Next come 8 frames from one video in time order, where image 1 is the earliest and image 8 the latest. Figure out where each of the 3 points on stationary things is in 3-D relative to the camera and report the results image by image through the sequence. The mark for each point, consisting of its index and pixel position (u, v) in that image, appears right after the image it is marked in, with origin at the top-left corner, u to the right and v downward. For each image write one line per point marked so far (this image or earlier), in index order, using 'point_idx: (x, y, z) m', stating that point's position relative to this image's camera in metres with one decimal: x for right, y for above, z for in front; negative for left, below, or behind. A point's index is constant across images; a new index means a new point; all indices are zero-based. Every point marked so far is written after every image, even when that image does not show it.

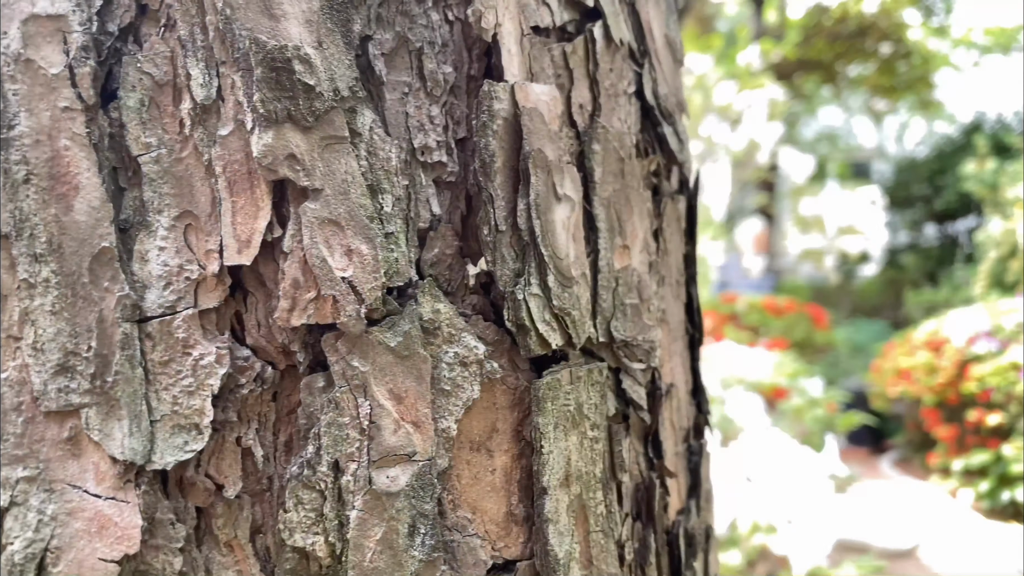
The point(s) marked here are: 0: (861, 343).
0: (+1.1, -0.2, +2.6) m
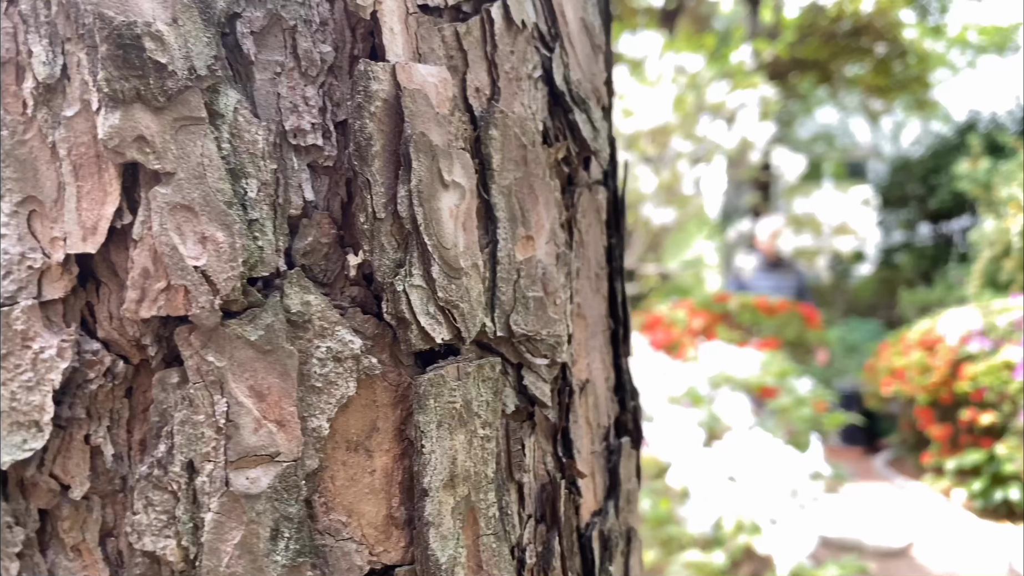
0: (+1.1, -0.2, +2.6) m
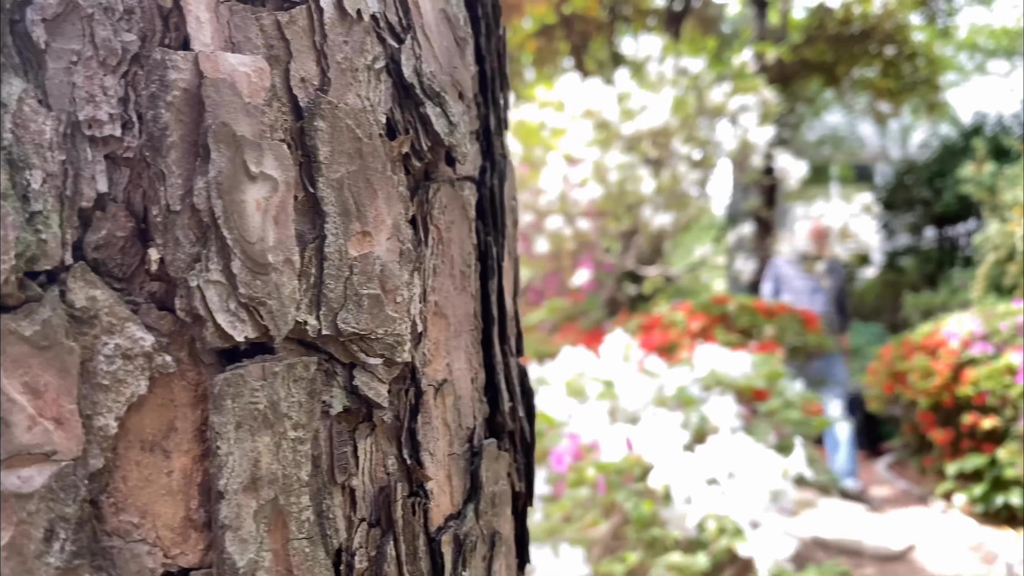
0: (+1.0, -0.2, +2.5) m
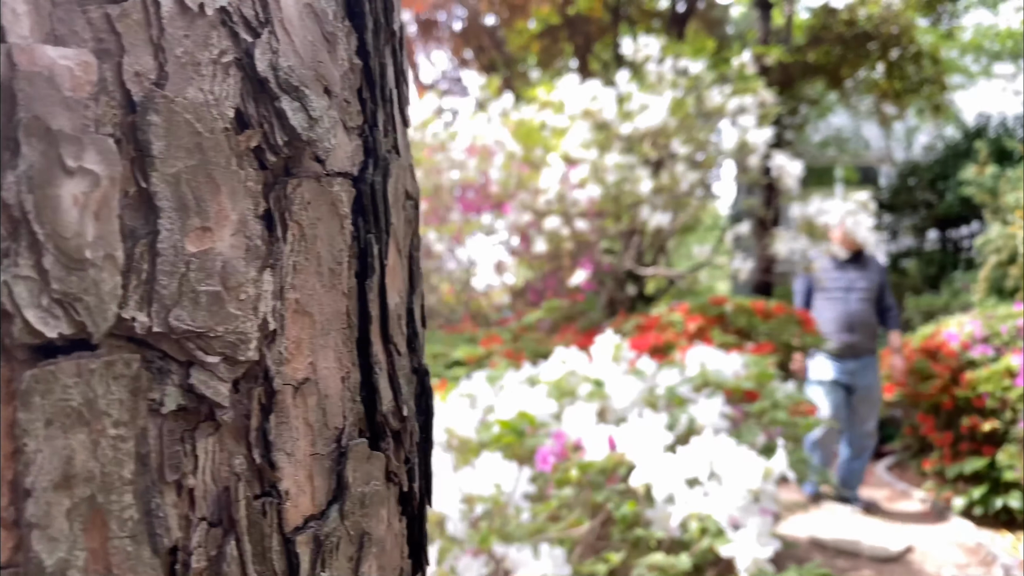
0: (+1.0, -0.2, +2.5) m
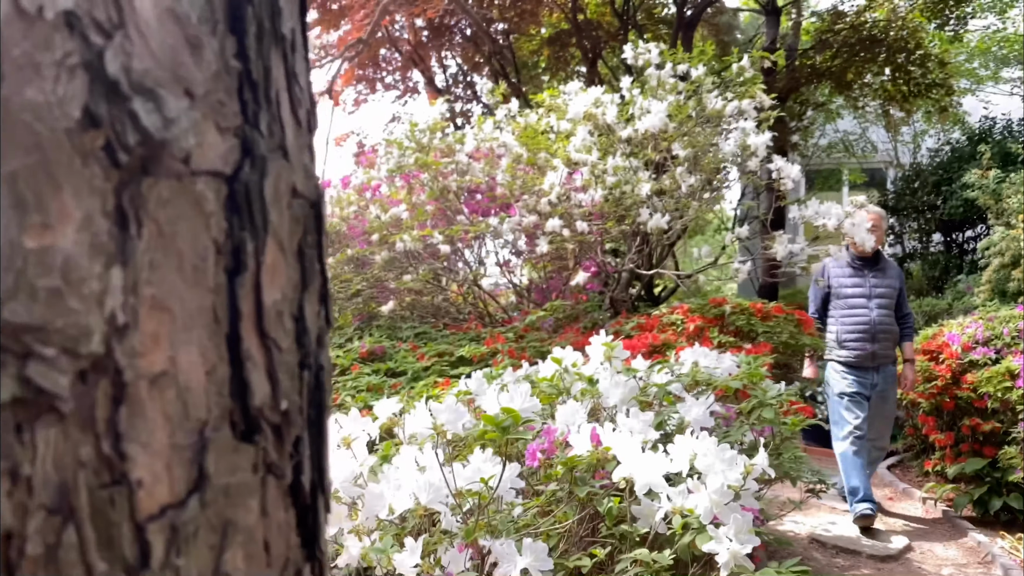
0: (+0.9, -0.2, +2.5) m
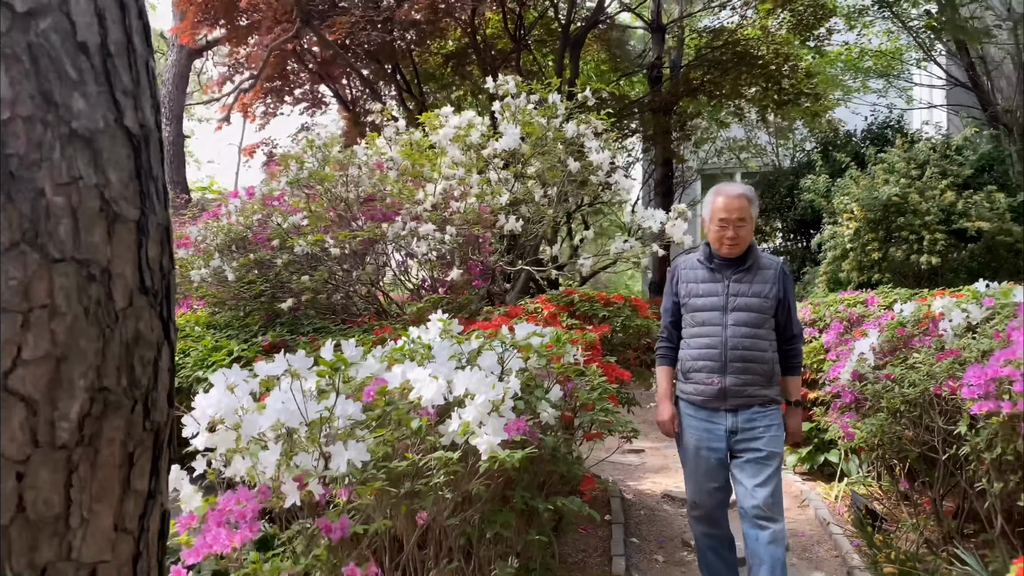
0: (+0.3, -0.1, +3.5) m
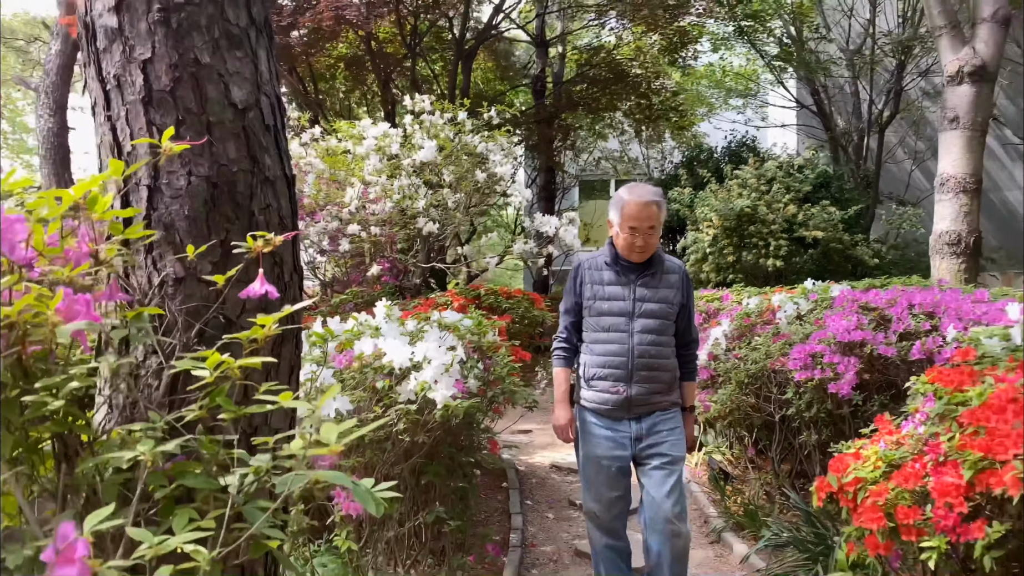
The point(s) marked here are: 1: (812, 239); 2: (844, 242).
0: (0.0, -0.1, +4.5) m
1: (+2.3, +0.4, +6.3) m
2: (+2.6, +0.4, +6.4) m
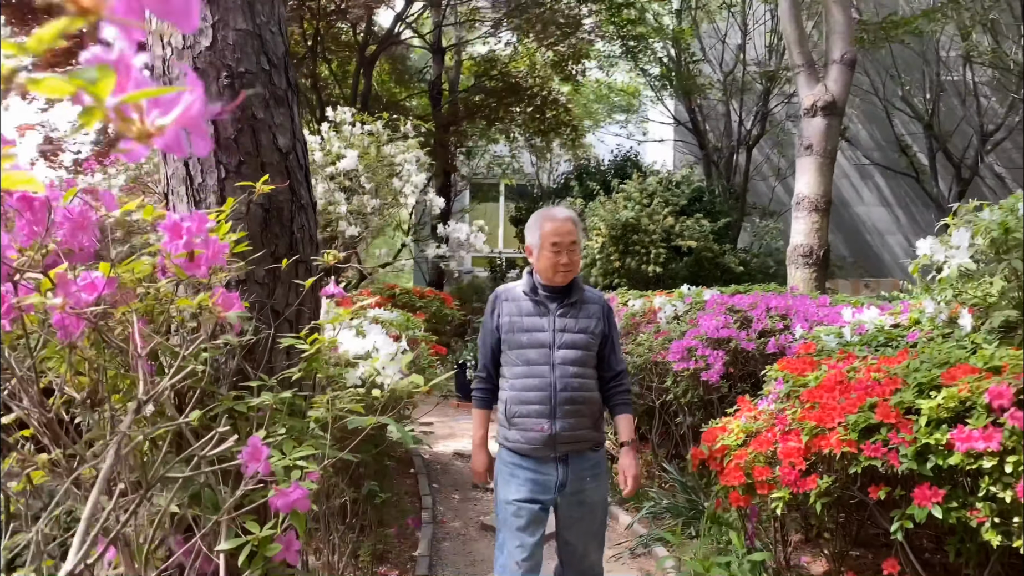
0: (-0.5, -0.1, +5.1) m
1: (+1.5, +0.3, +7.3) m
2: (+1.8, +0.3, +7.5) m
